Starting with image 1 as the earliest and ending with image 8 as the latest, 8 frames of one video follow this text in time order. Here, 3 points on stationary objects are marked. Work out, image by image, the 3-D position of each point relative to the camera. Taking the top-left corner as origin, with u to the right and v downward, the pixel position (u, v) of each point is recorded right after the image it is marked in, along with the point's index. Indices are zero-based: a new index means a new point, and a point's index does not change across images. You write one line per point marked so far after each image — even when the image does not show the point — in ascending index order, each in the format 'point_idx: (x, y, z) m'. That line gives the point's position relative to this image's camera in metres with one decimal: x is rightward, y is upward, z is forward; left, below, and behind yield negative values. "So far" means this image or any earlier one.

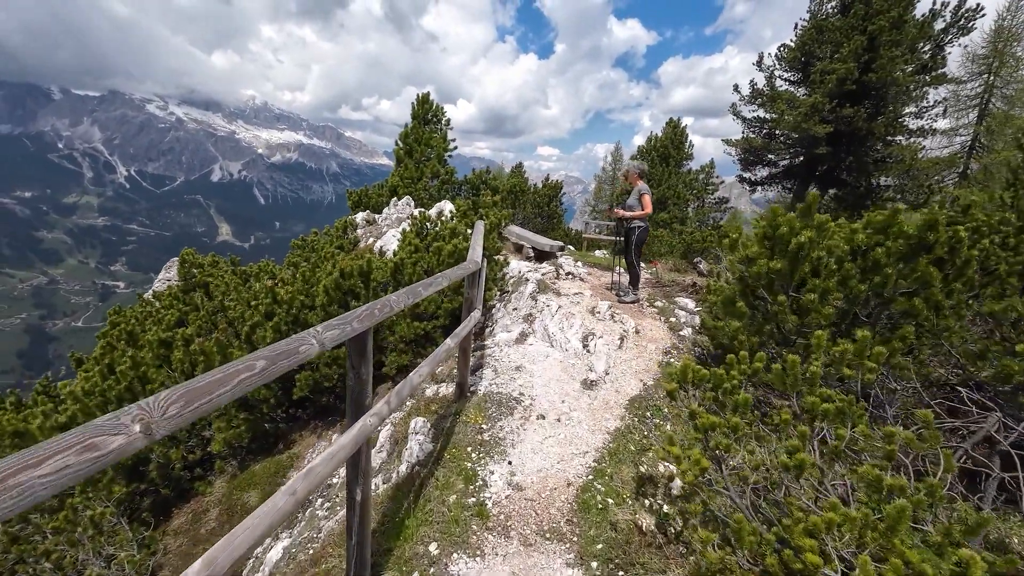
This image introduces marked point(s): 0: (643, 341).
0: (+1.9, -0.8, +7.3) m
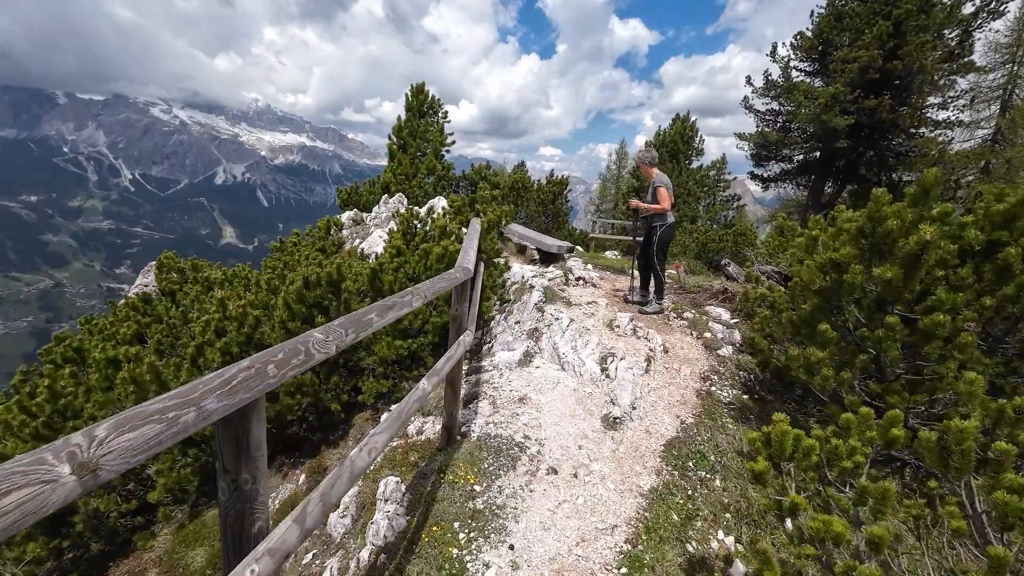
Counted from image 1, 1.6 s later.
0: (+1.9, -0.9, +5.9) m
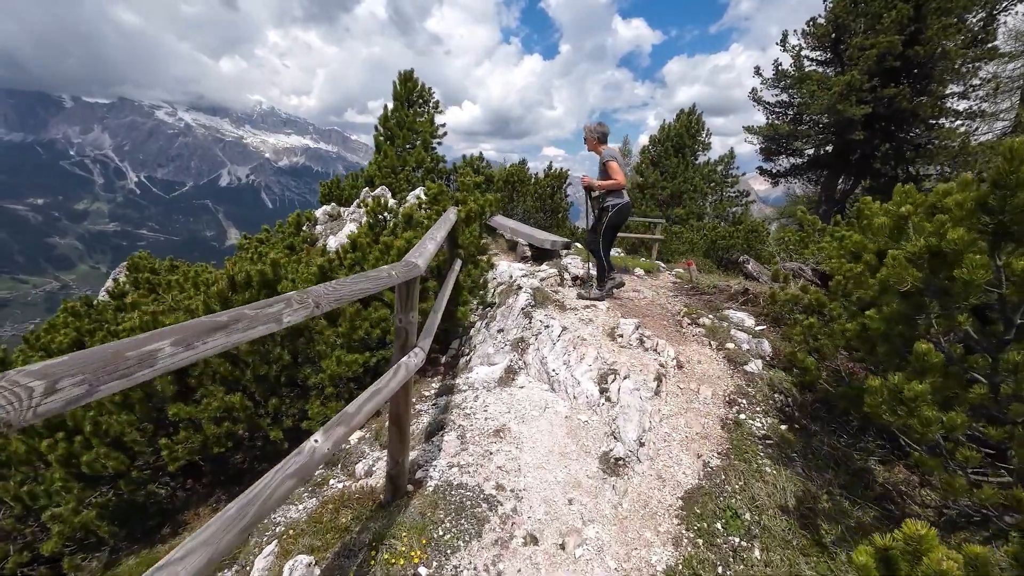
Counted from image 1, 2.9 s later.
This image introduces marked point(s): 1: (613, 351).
0: (+1.7, -0.9, +4.8) m
1: (+1.0, -0.7, +5.1) m
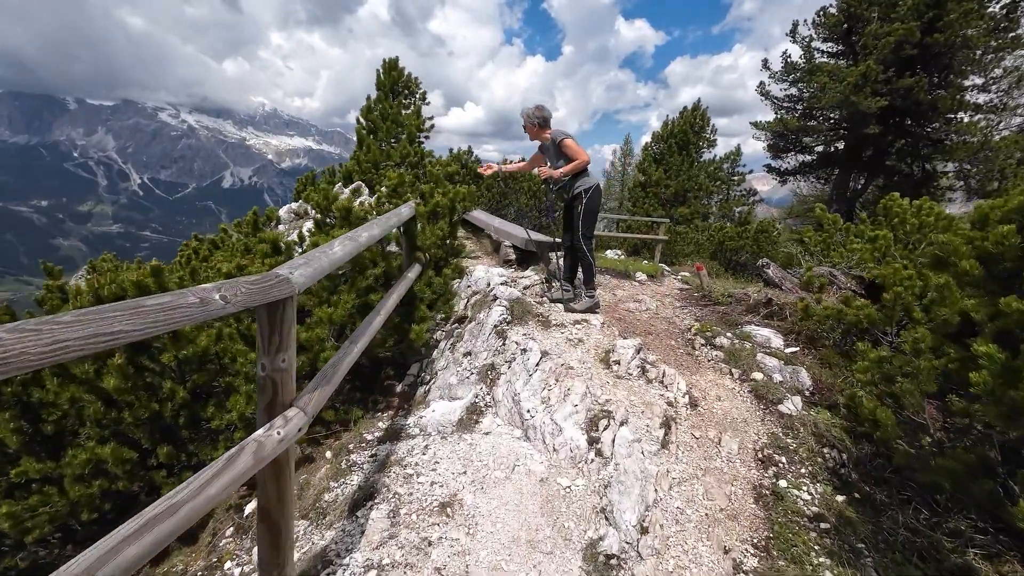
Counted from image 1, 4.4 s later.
0: (+1.4, -1.0, +3.6) m
1: (+0.8, -0.8, +3.9) m
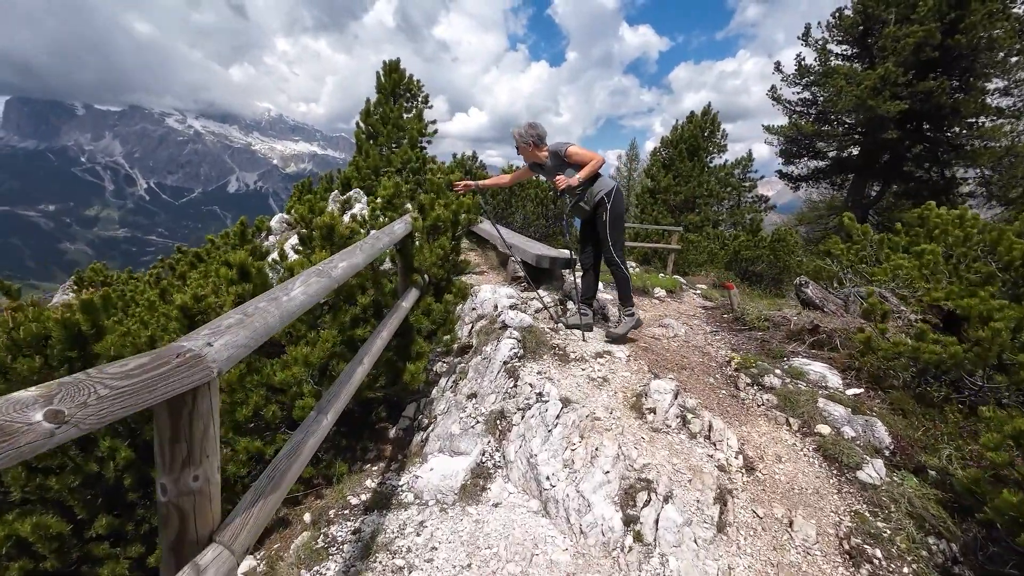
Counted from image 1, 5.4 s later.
0: (+1.5, -1.2, +2.9) m
1: (+0.8, -1.0, +3.2) m
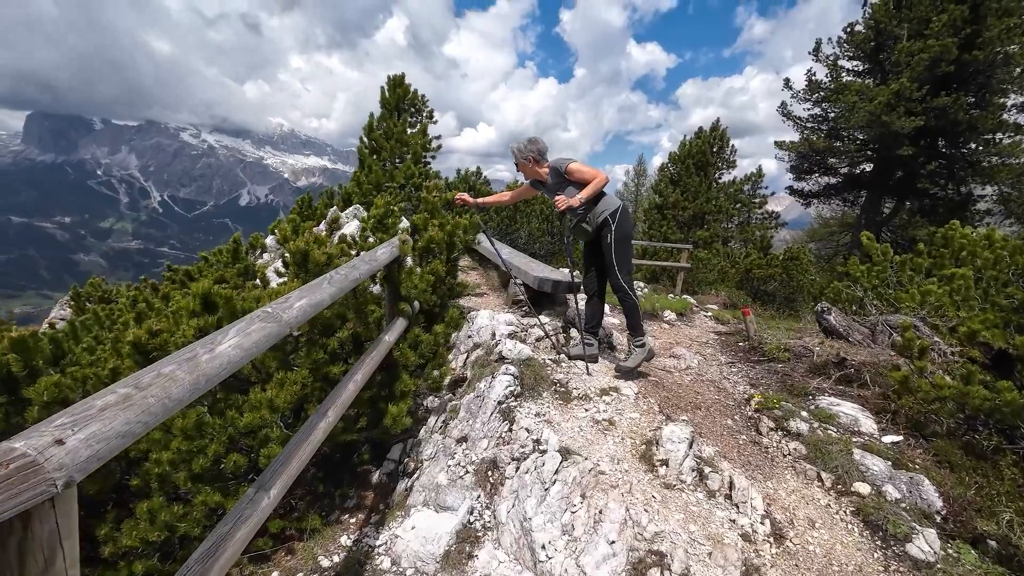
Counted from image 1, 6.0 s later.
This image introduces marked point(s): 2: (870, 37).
0: (+1.5, -1.5, +2.5) m
1: (+0.8, -1.2, +2.8) m
2: (+11.6, +8.1, +15.9) m
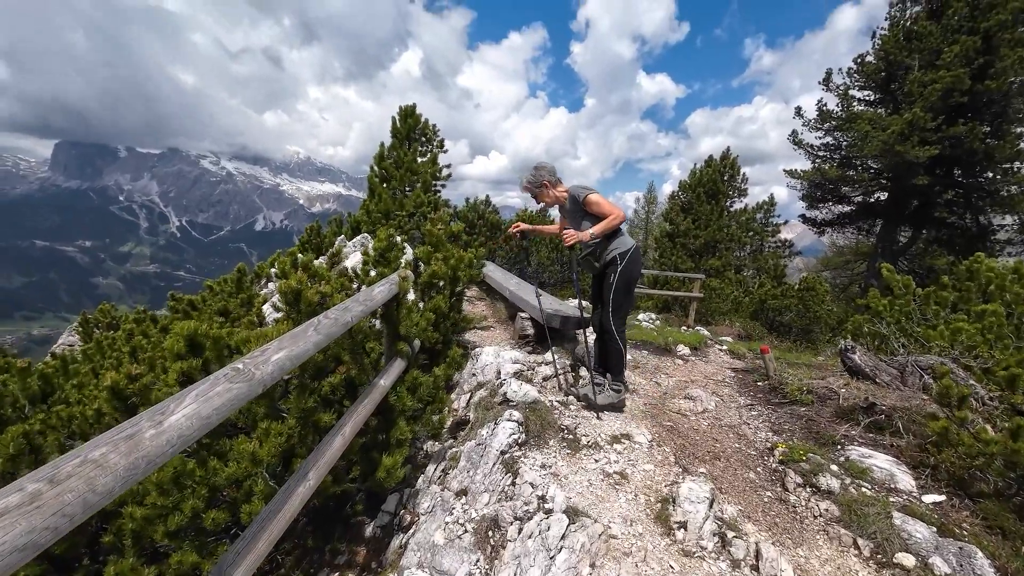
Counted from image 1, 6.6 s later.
0: (+1.5, -1.7, +2.2) m
1: (+0.8, -1.5, +2.5) m
2: (+11.9, +7.1, +15.8) m
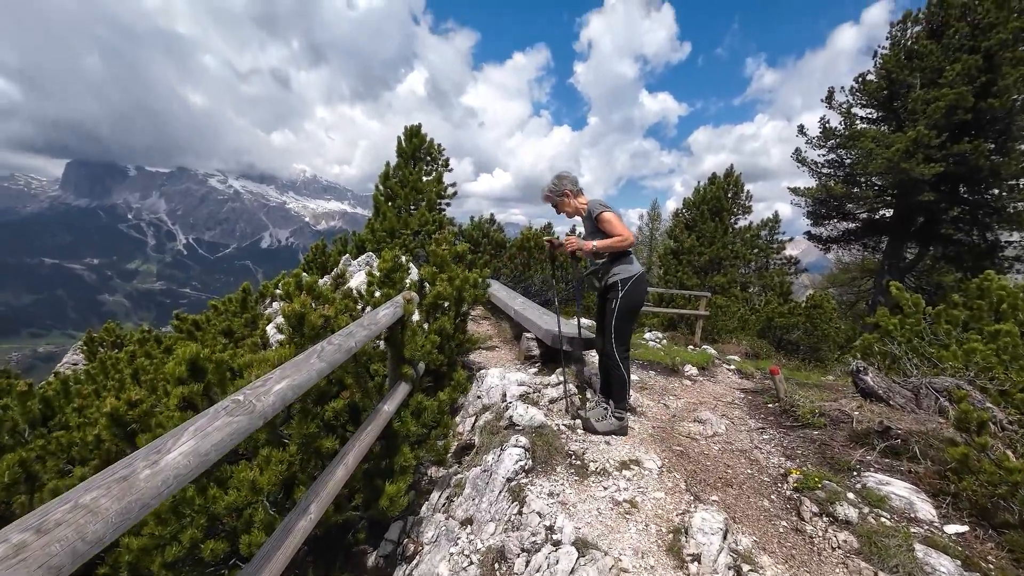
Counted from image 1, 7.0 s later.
0: (+1.5, -1.8, +2.0) m
1: (+0.8, -1.6, +2.4) m
2: (+12.1, +6.5, +15.9) m
